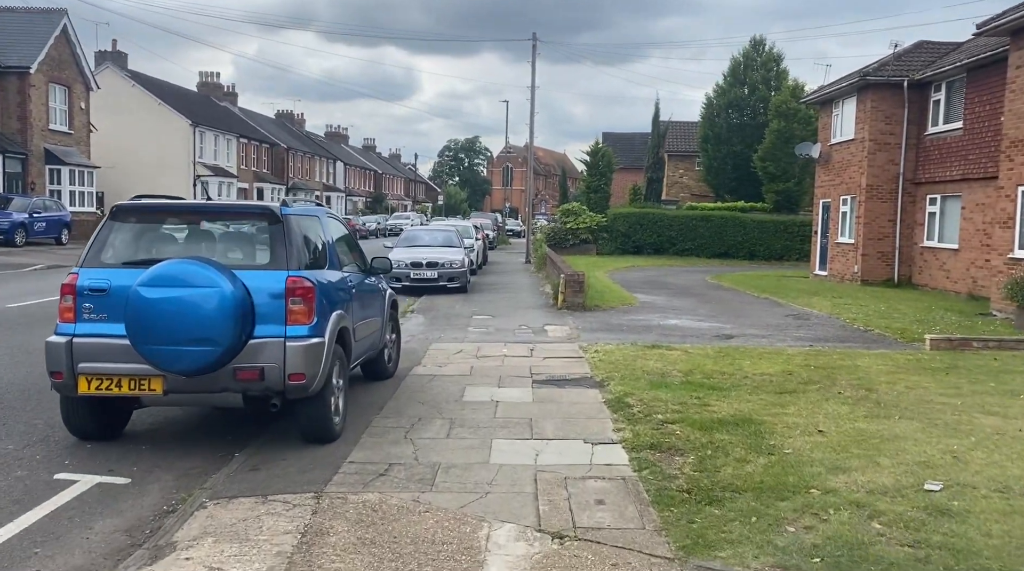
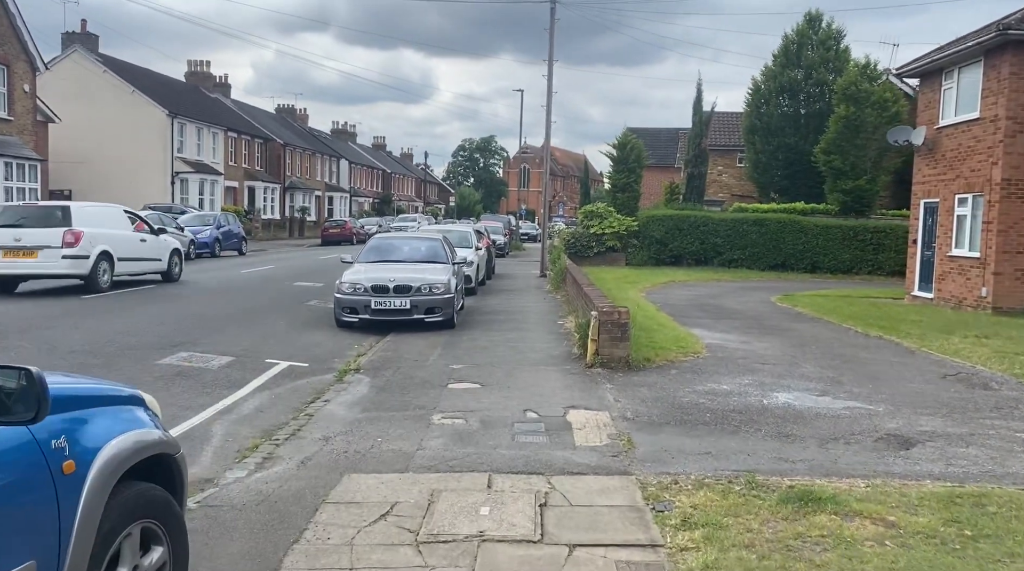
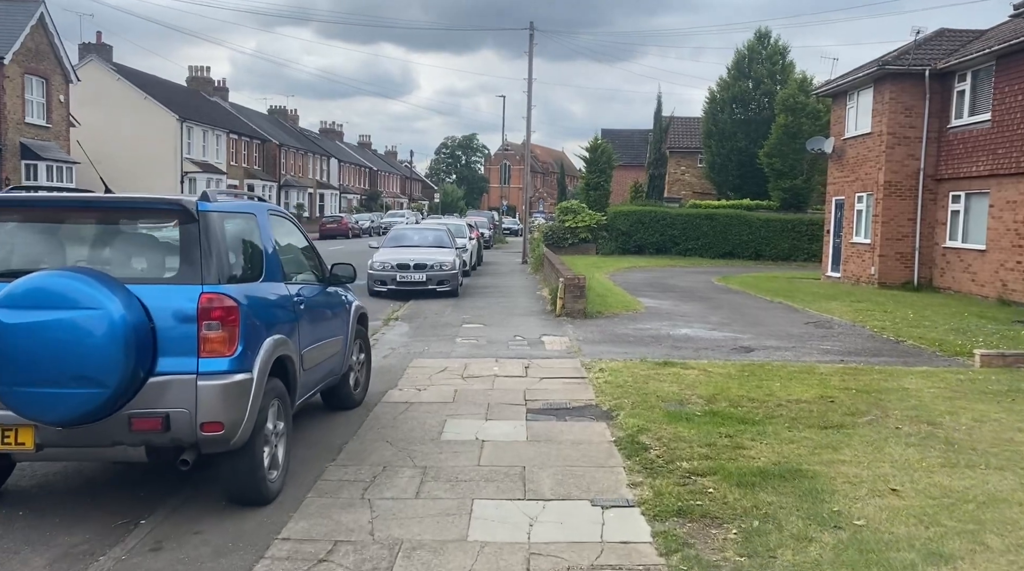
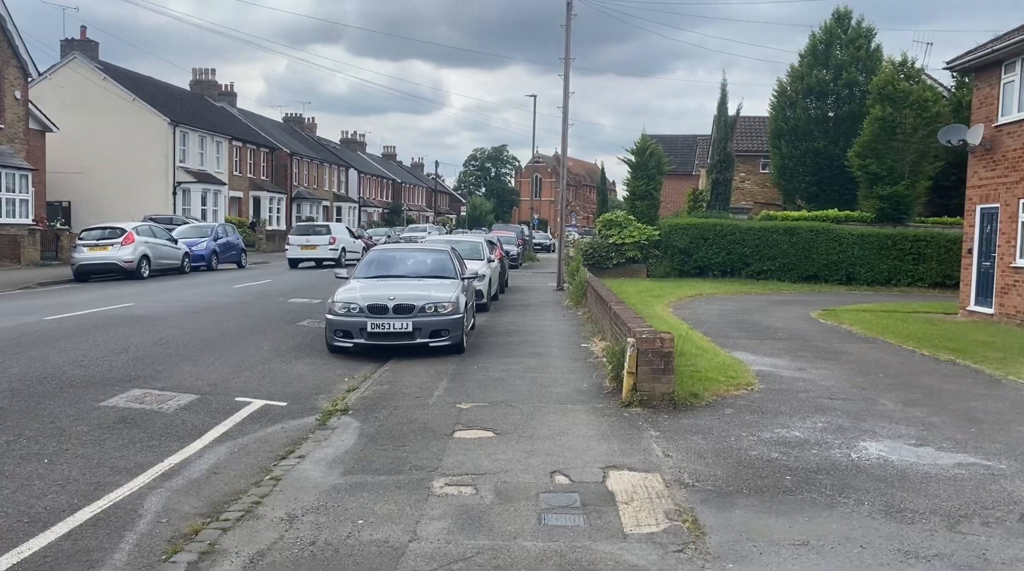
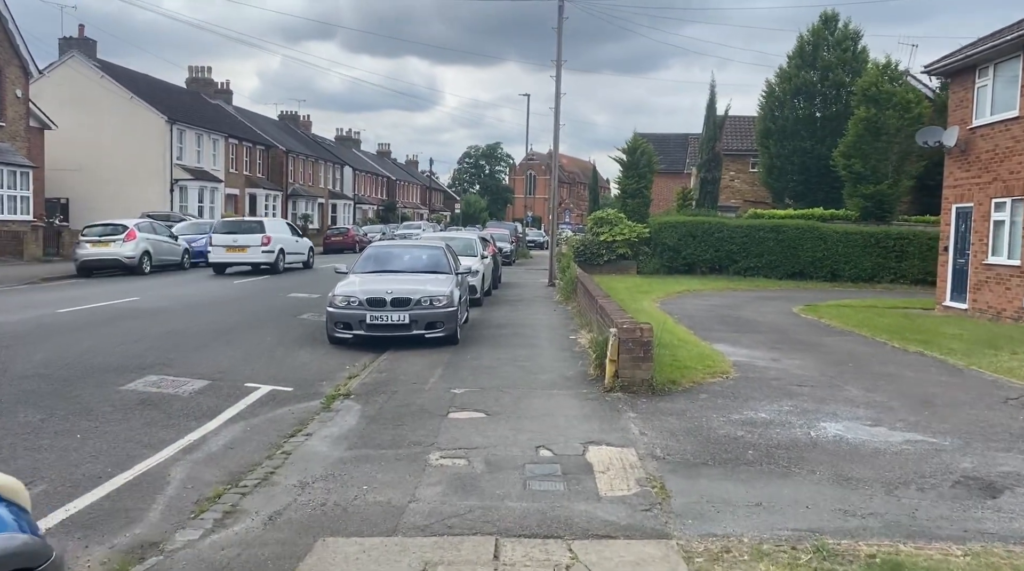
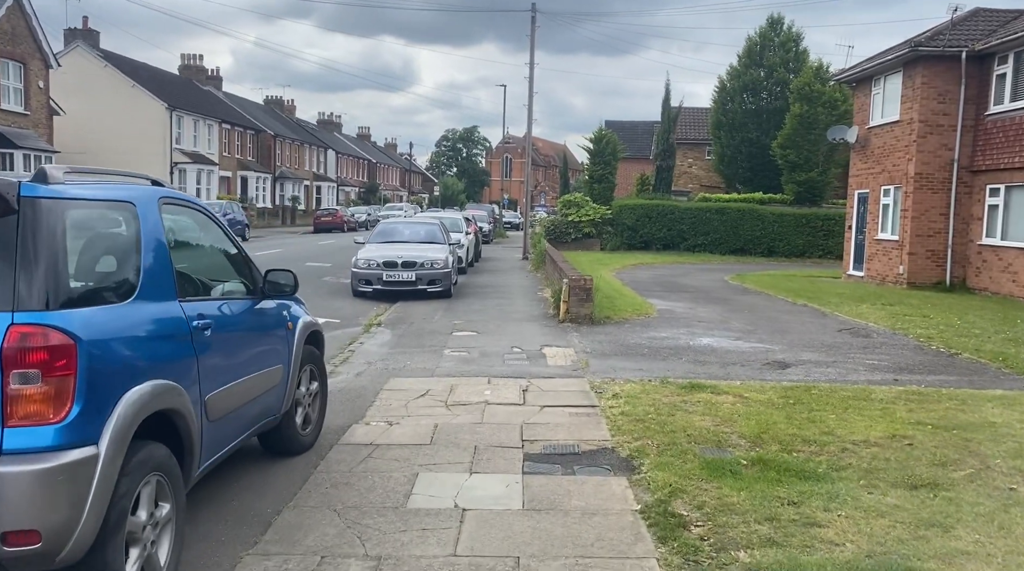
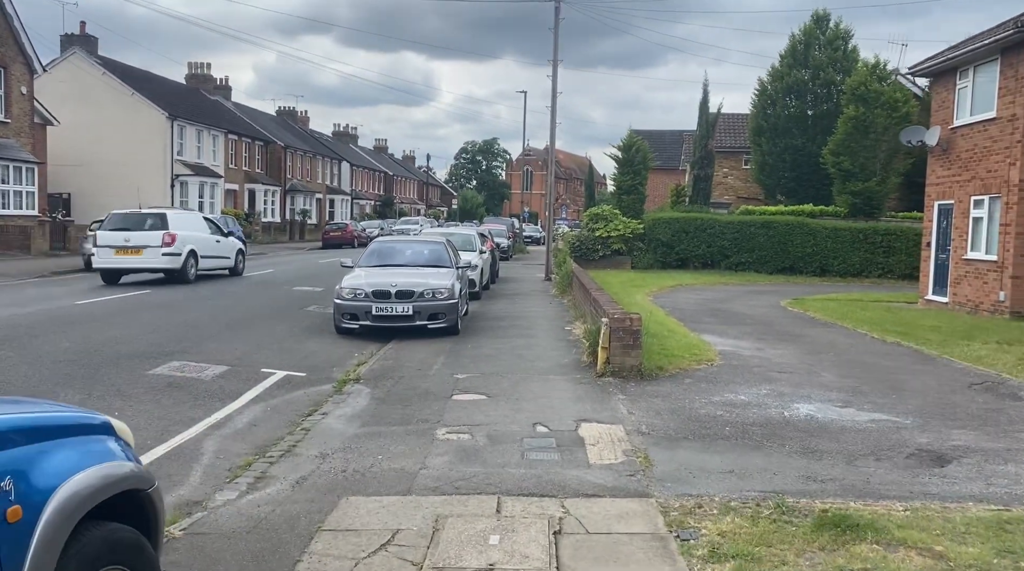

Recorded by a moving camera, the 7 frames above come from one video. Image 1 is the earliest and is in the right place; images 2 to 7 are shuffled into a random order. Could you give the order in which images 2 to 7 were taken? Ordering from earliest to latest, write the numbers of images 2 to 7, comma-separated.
3, 6, 2, 7, 5, 4
